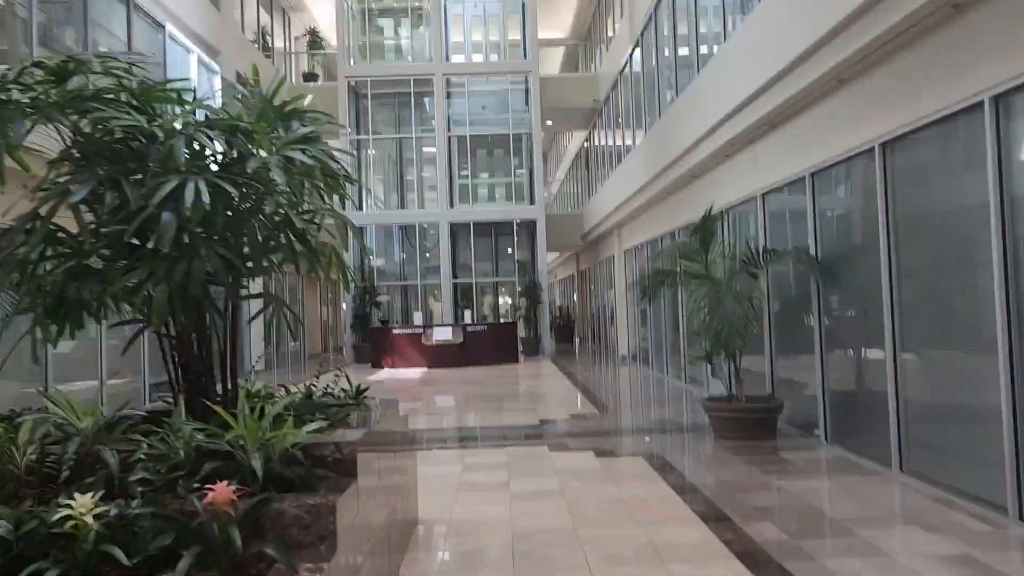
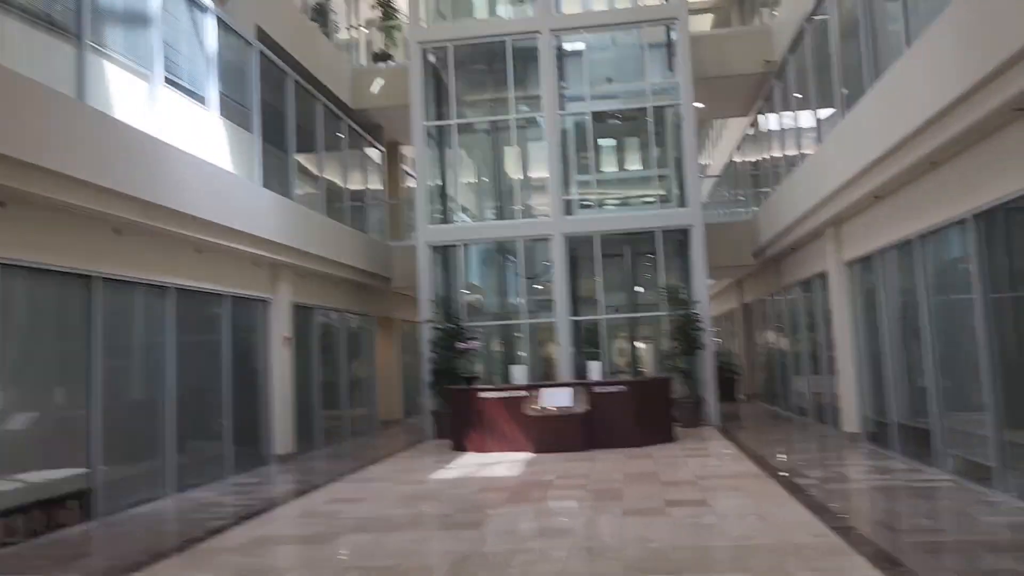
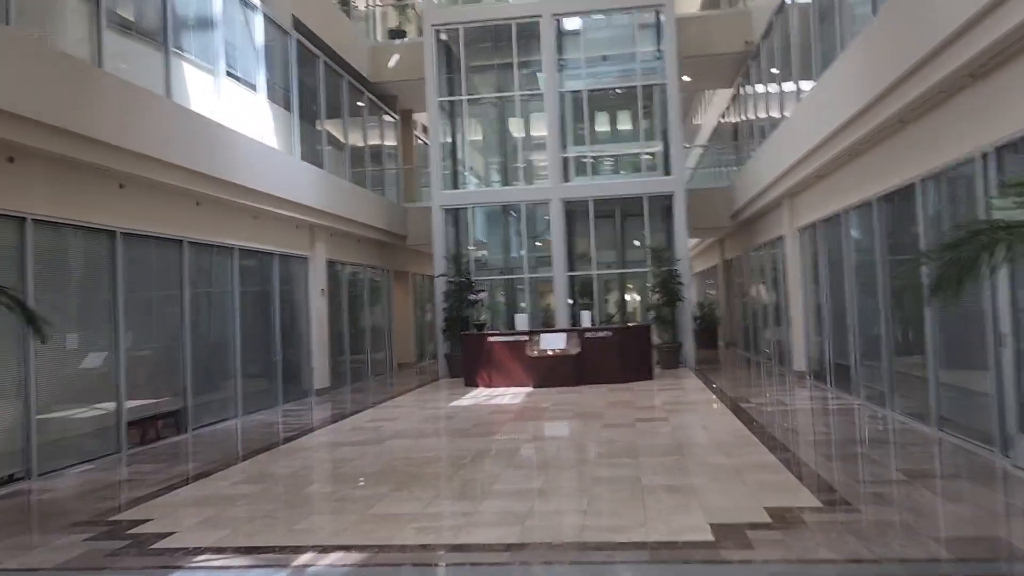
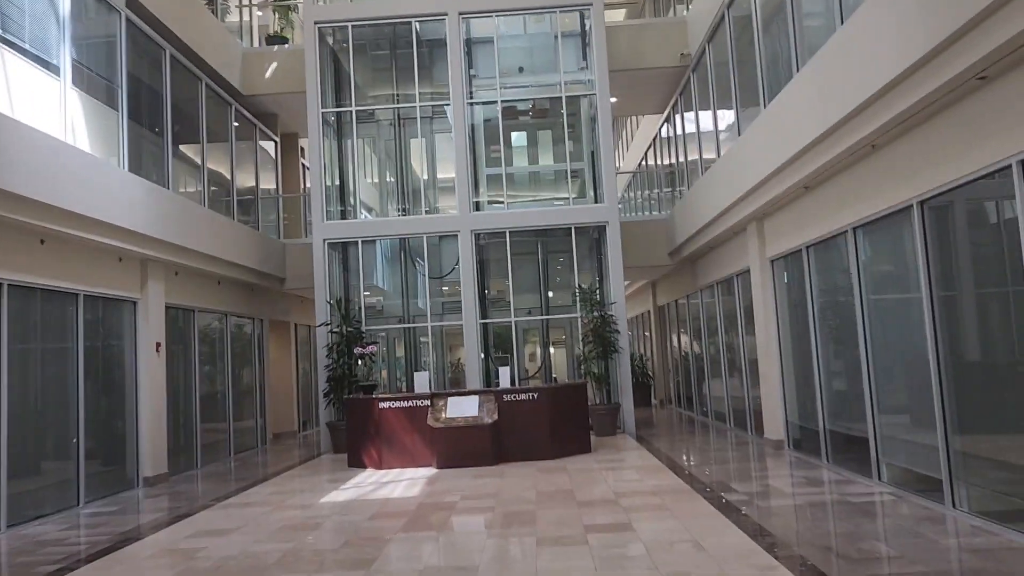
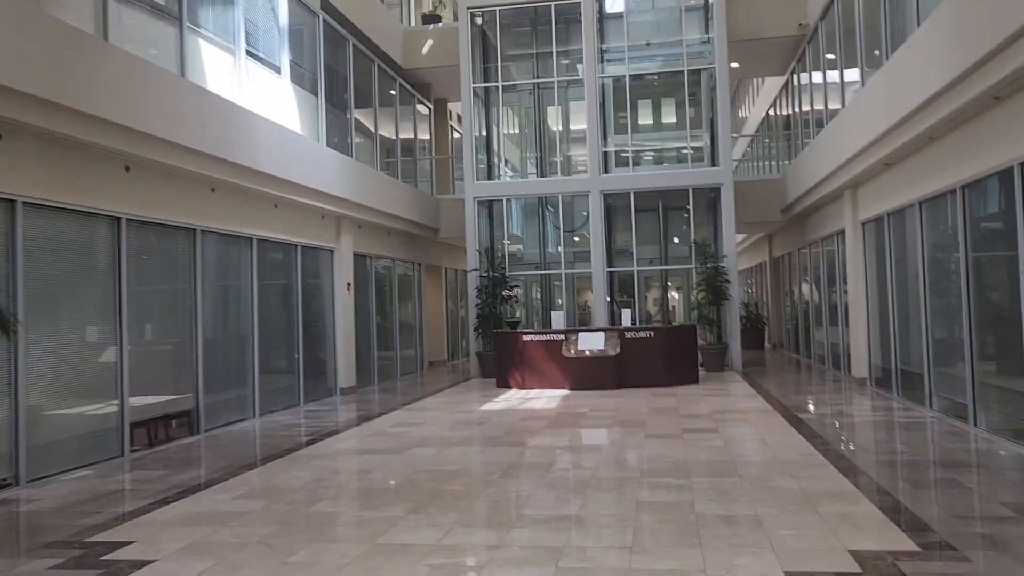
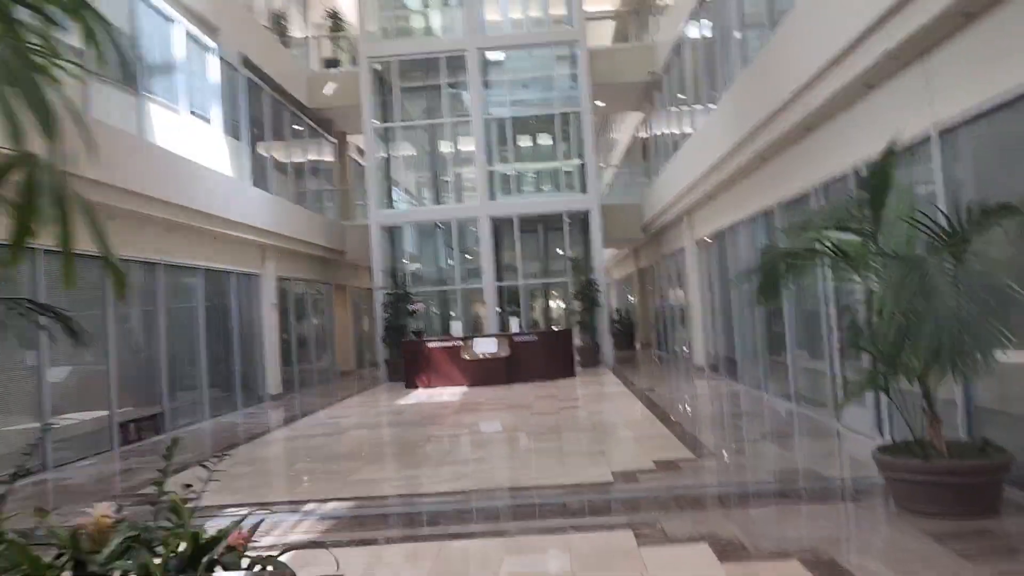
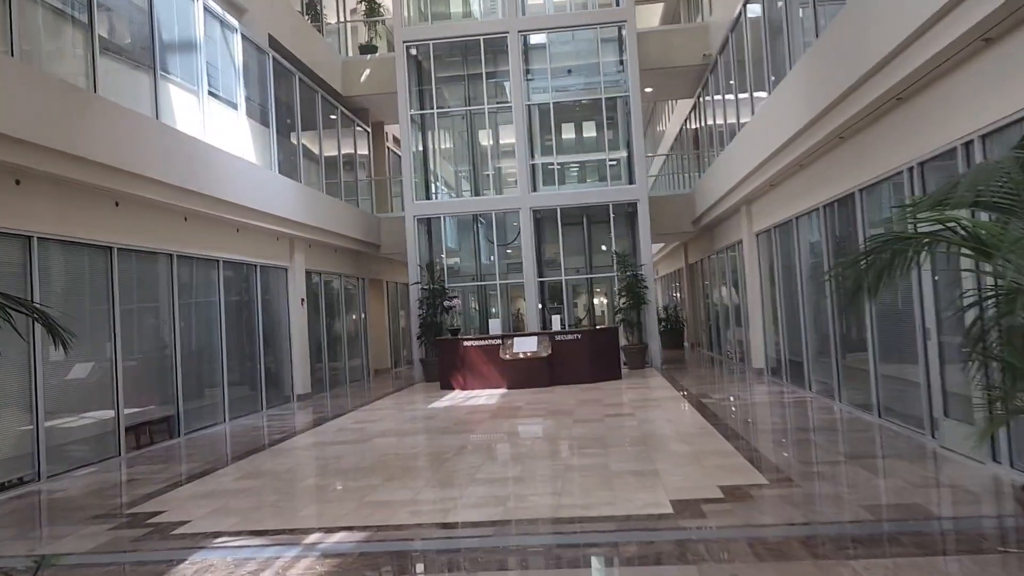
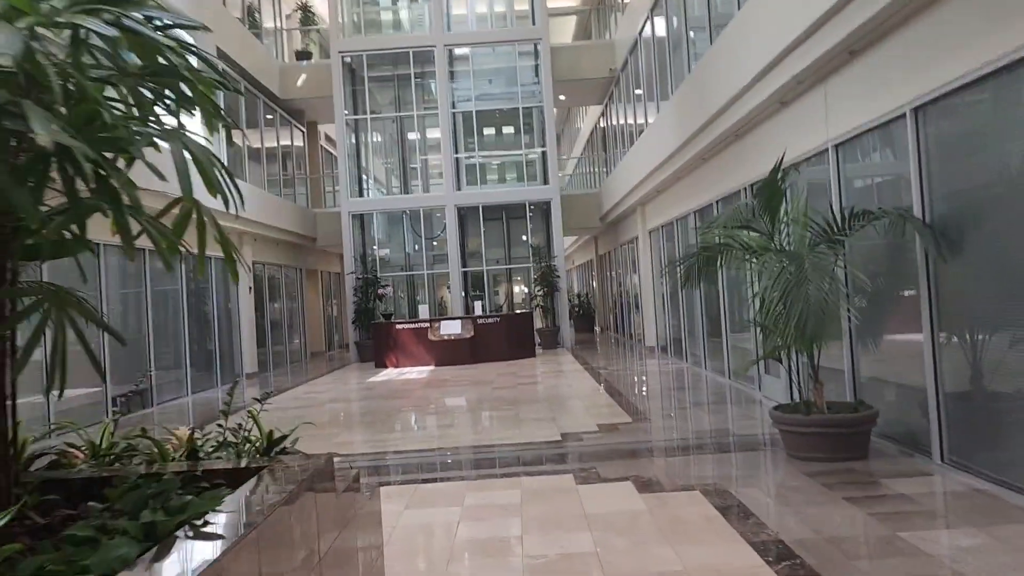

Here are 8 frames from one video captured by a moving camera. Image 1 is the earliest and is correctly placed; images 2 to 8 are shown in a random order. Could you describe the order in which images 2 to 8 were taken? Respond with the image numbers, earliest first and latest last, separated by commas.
8, 6, 7, 3, 5, 2, 4
